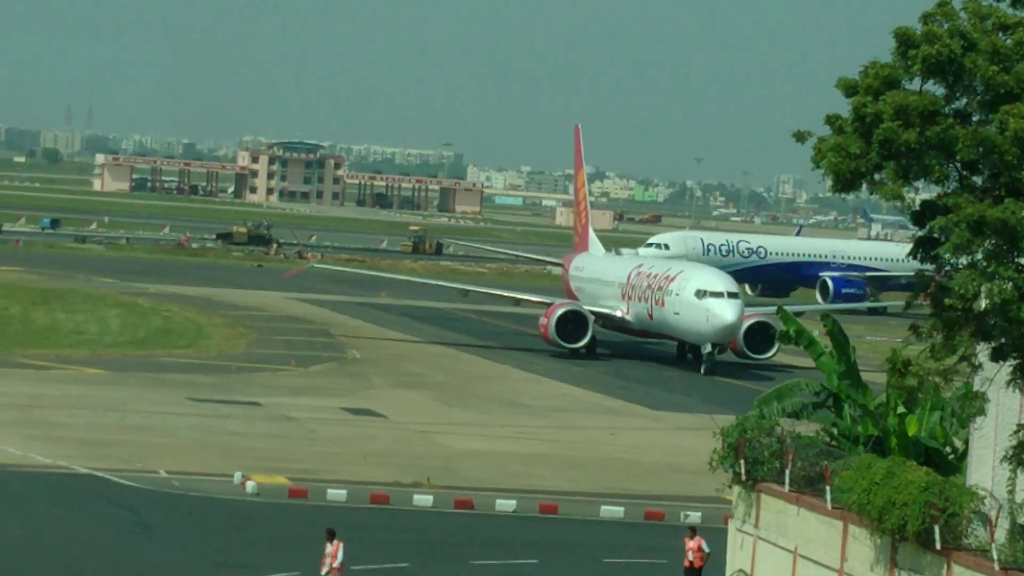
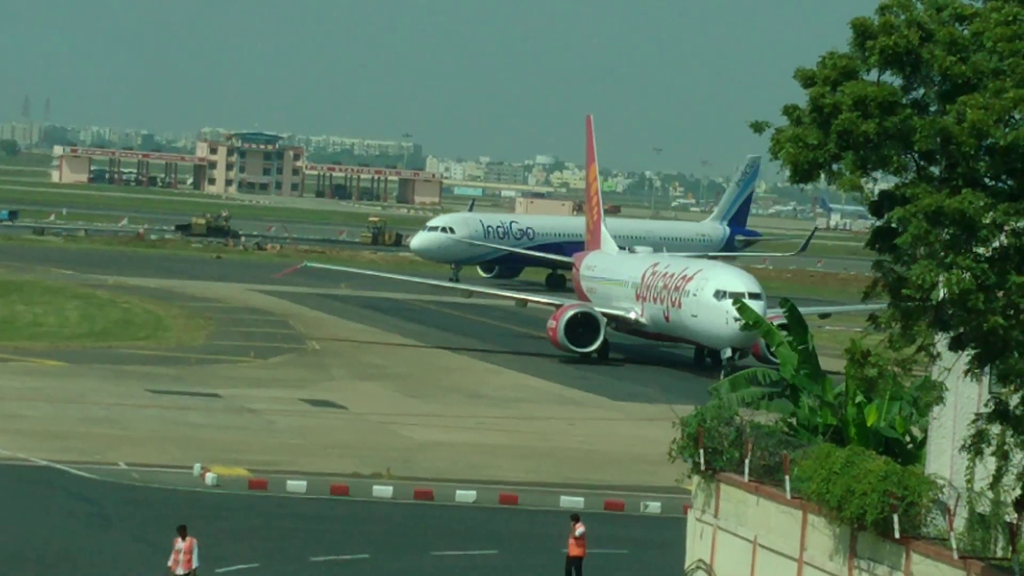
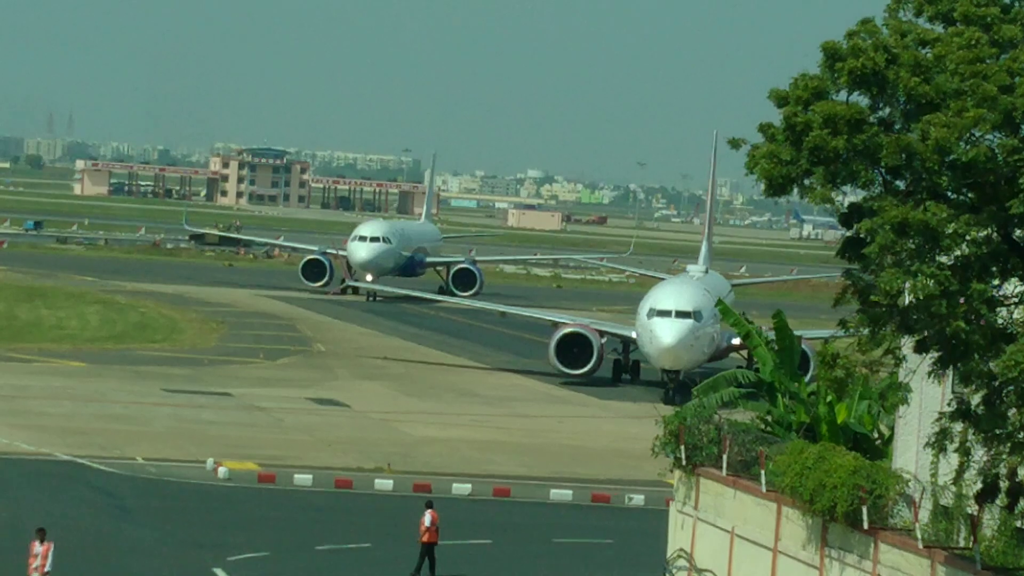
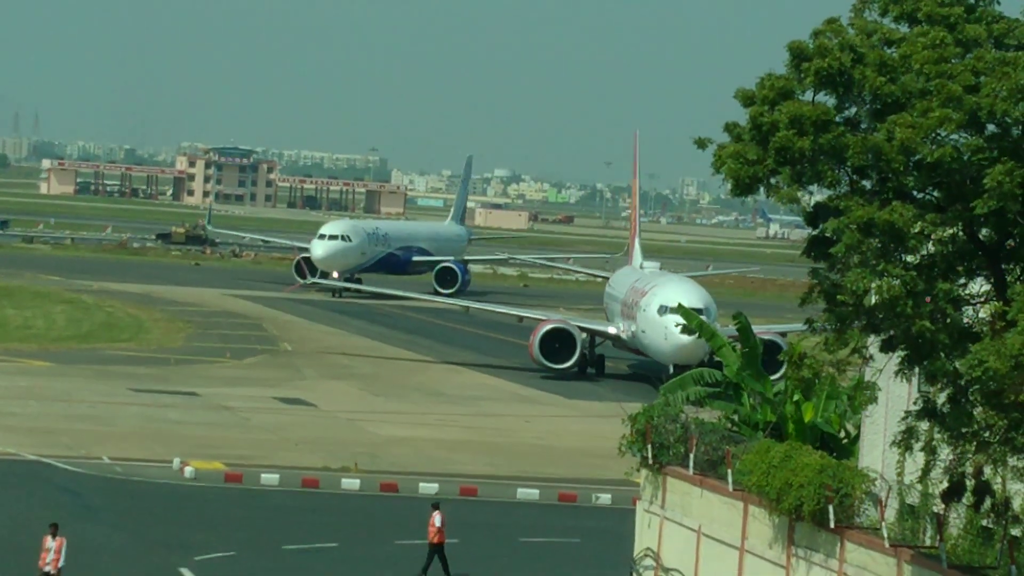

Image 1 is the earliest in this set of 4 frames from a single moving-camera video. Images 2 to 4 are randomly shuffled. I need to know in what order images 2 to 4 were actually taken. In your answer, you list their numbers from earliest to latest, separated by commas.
2, 4, 3
